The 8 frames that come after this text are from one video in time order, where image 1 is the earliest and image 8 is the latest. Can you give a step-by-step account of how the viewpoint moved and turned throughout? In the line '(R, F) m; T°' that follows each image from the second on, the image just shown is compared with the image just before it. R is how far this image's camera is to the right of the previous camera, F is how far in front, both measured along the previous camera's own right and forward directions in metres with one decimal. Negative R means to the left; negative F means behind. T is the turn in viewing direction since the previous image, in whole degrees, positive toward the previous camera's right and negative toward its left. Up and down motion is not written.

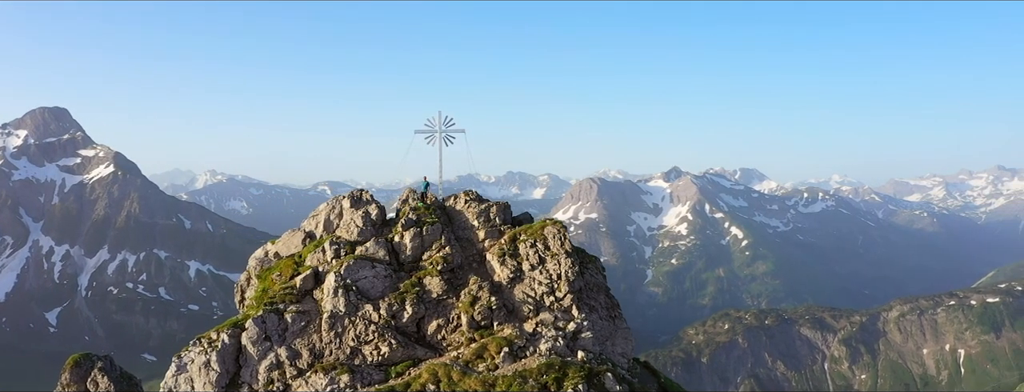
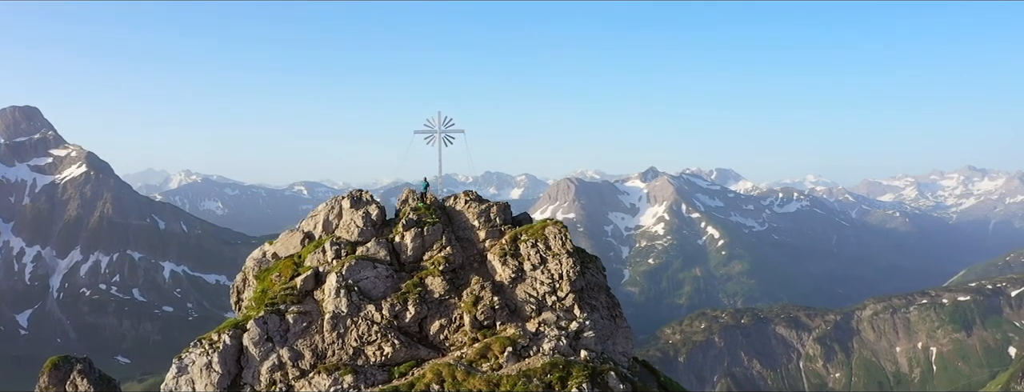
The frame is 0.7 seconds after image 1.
(-1.8, -0.3) m; +2°
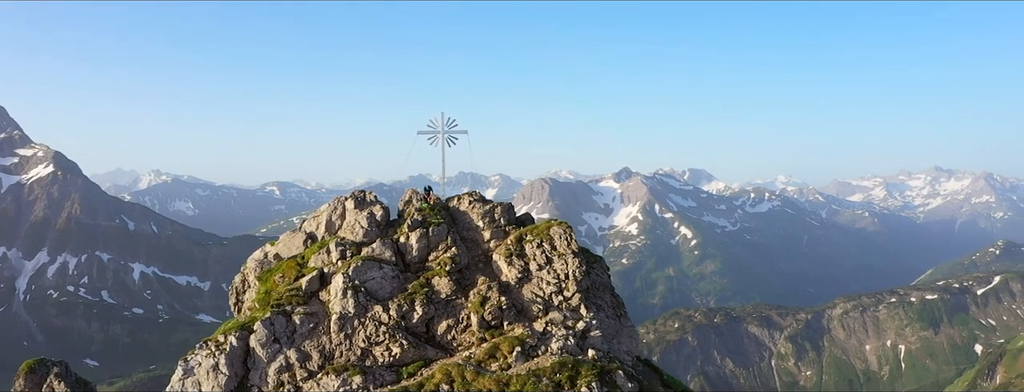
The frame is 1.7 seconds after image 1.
(-2.0, -0.2) m; +1°
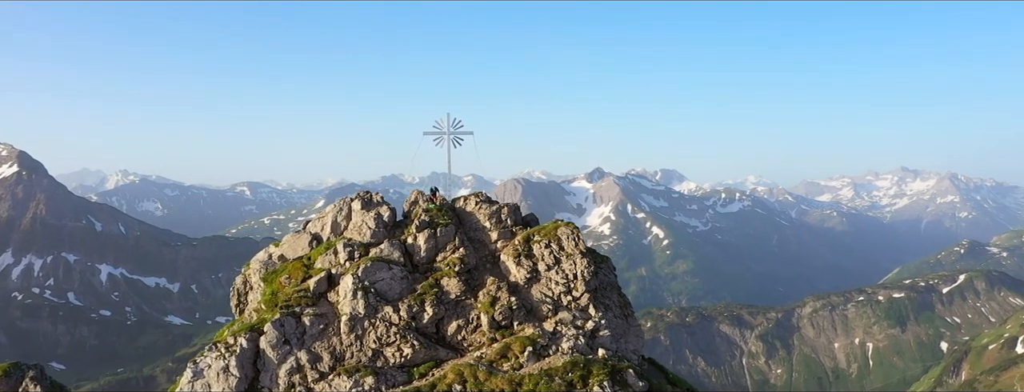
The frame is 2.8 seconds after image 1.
(-2.2, -0.3) m; +1°
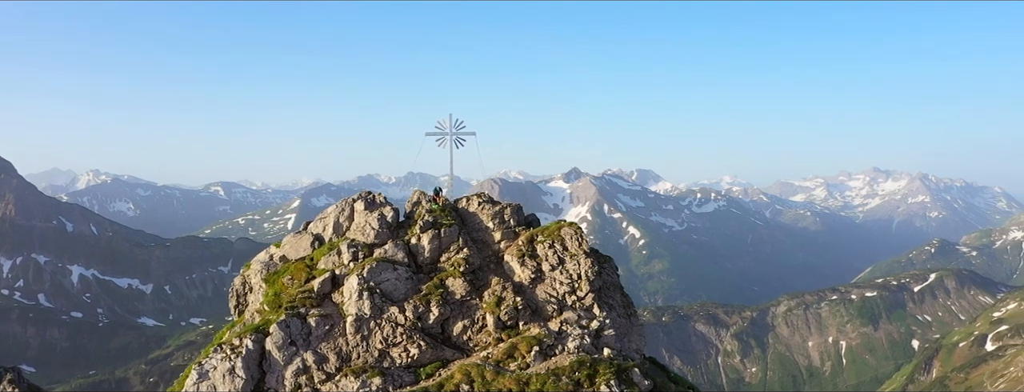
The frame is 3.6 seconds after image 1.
(-1.8, -0.3) m; +1°
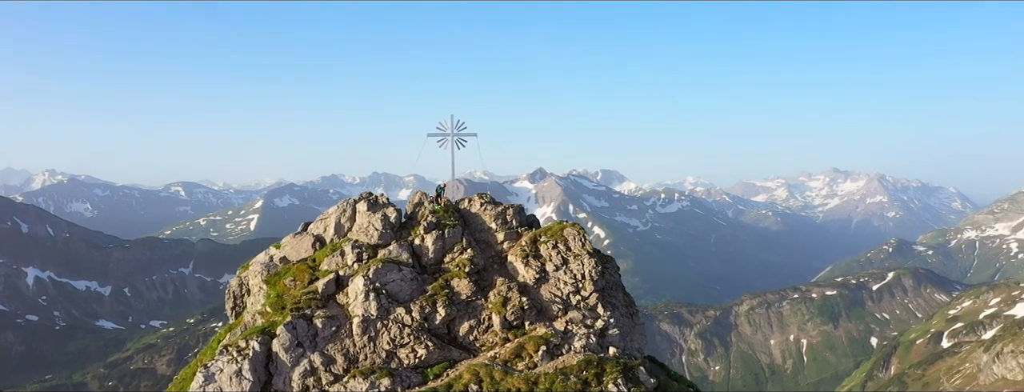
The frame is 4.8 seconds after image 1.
(-2.6, -0.4) m; +2°
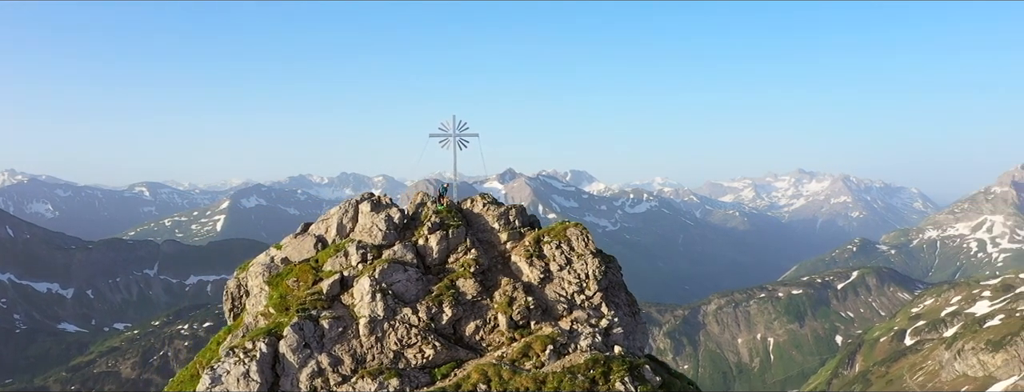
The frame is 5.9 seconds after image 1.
(-2.2, -0.3) m; +2°
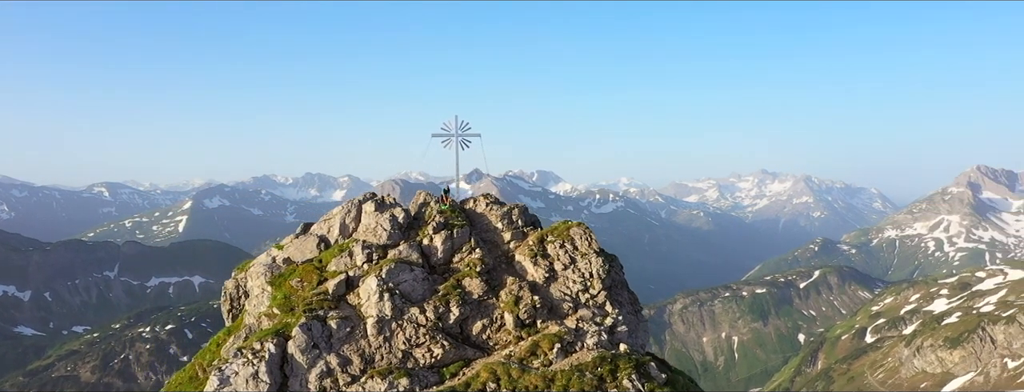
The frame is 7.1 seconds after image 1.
(-2.6, -0.4) m; +2°
